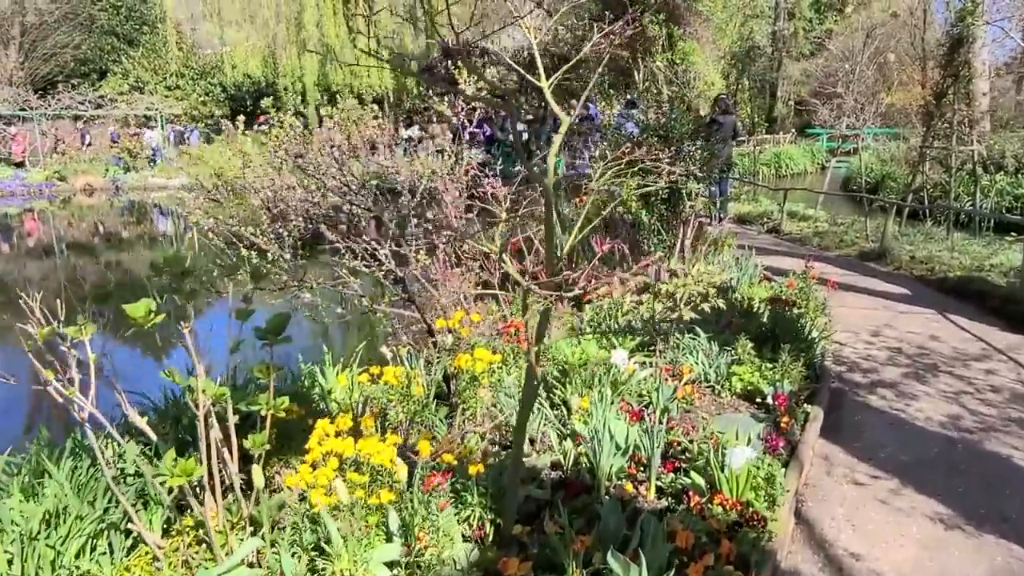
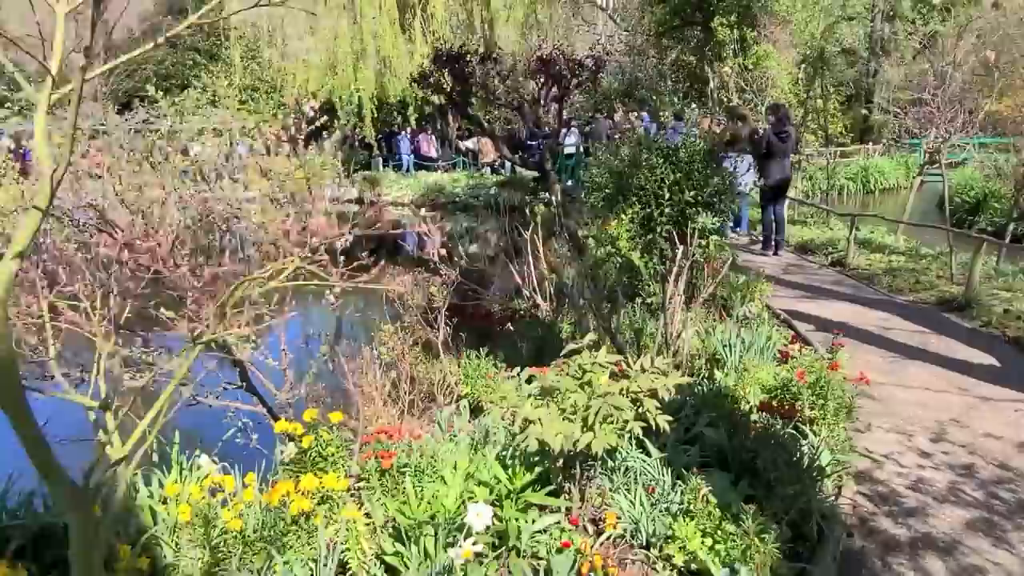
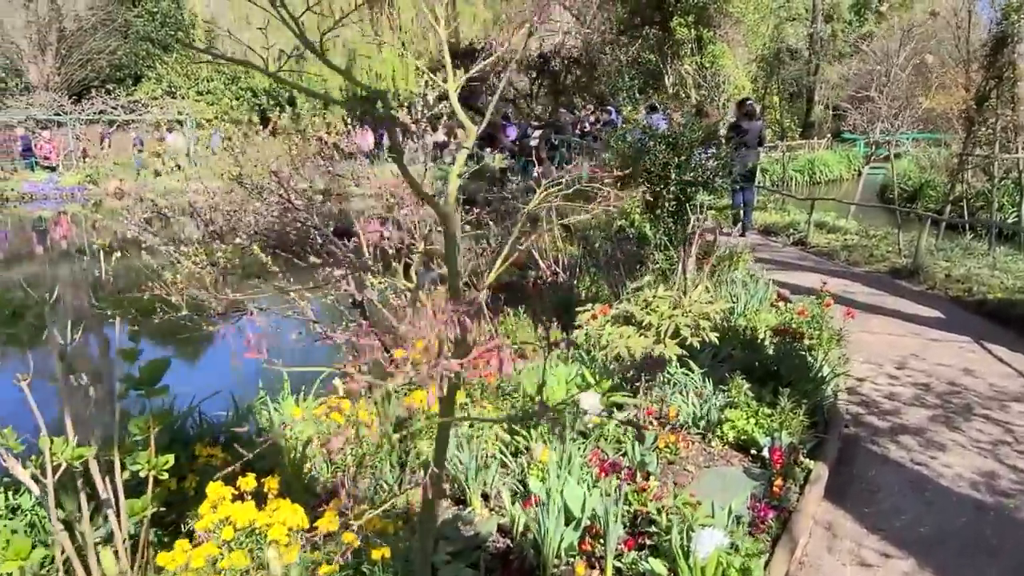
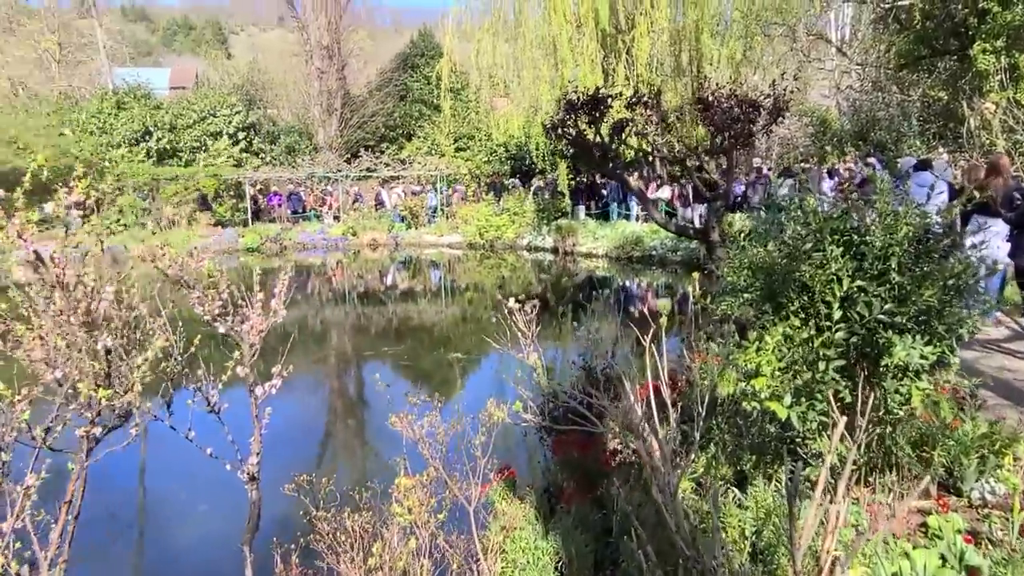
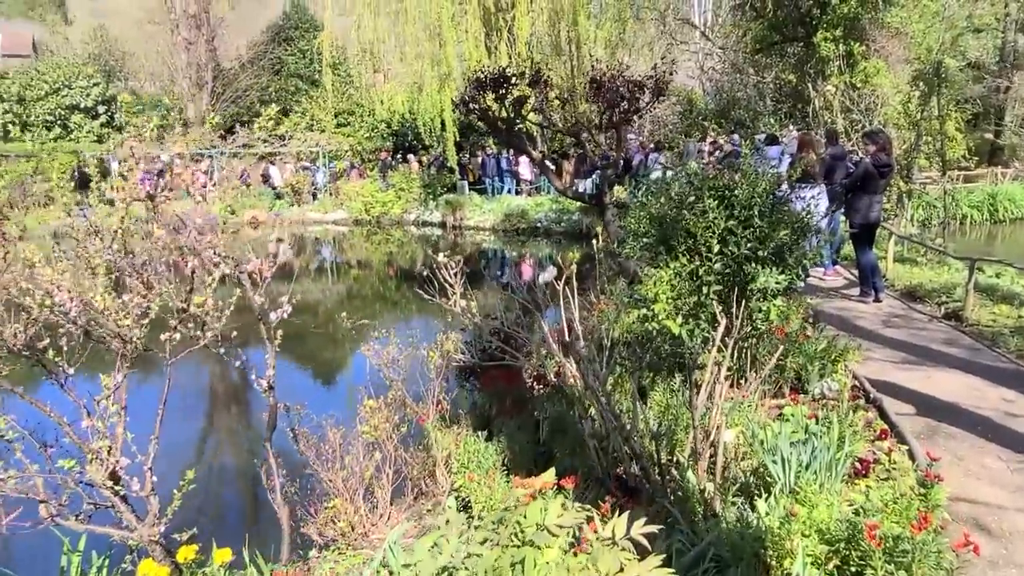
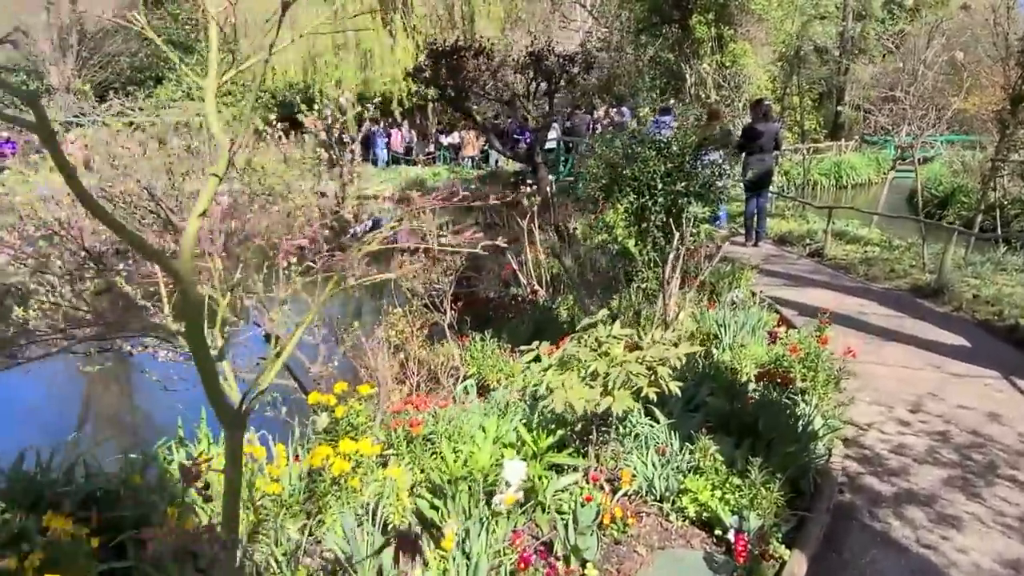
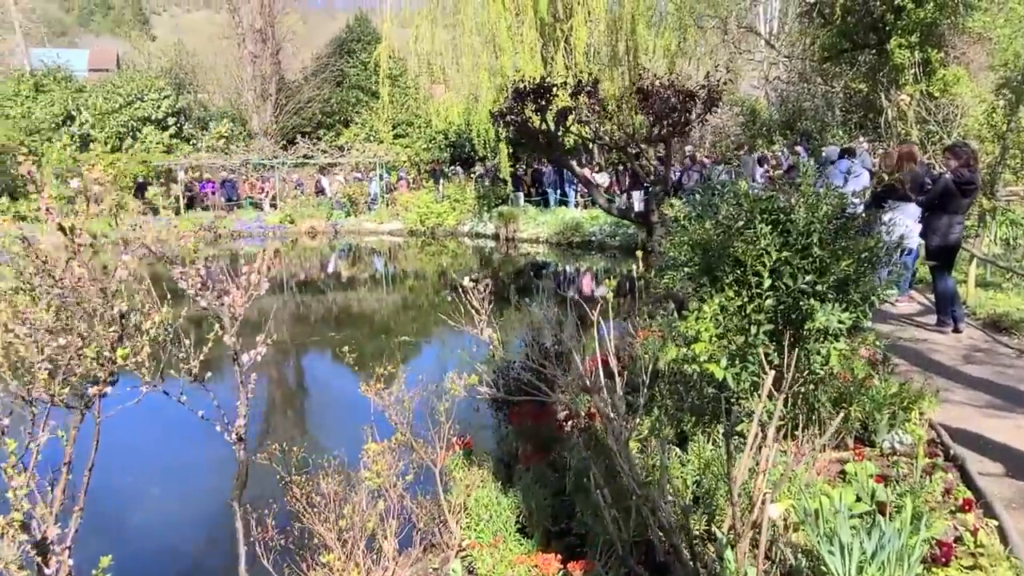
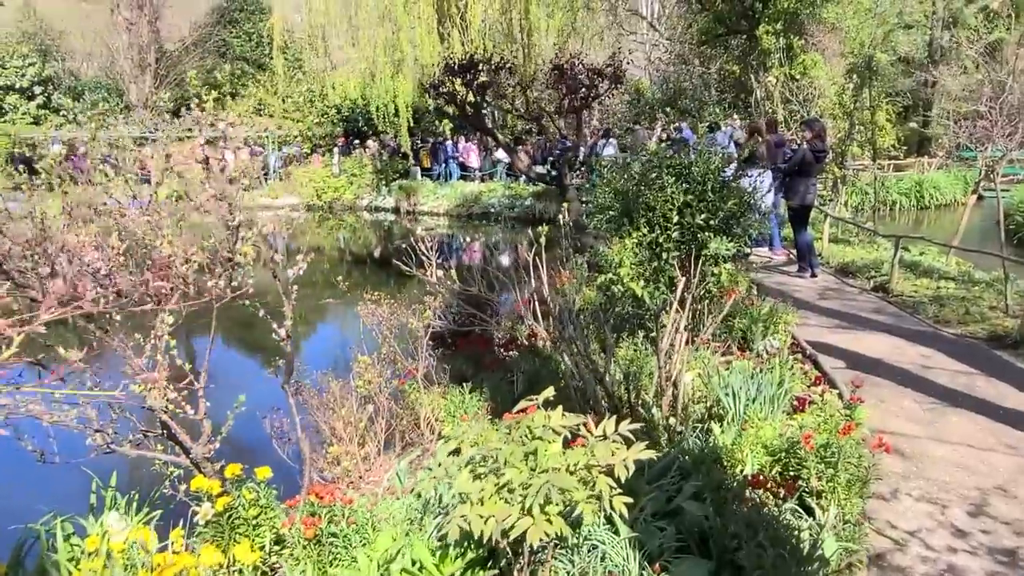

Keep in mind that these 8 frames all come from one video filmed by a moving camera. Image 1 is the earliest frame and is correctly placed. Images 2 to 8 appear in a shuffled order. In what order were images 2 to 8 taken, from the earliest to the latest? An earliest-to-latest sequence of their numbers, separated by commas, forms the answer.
3, 6, 2, 8, 5, 7, 4
